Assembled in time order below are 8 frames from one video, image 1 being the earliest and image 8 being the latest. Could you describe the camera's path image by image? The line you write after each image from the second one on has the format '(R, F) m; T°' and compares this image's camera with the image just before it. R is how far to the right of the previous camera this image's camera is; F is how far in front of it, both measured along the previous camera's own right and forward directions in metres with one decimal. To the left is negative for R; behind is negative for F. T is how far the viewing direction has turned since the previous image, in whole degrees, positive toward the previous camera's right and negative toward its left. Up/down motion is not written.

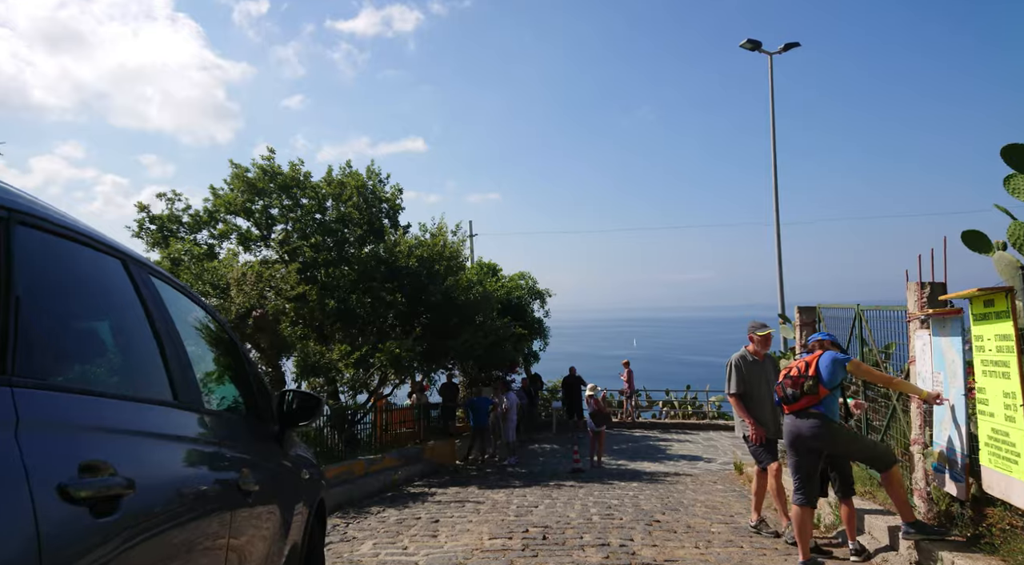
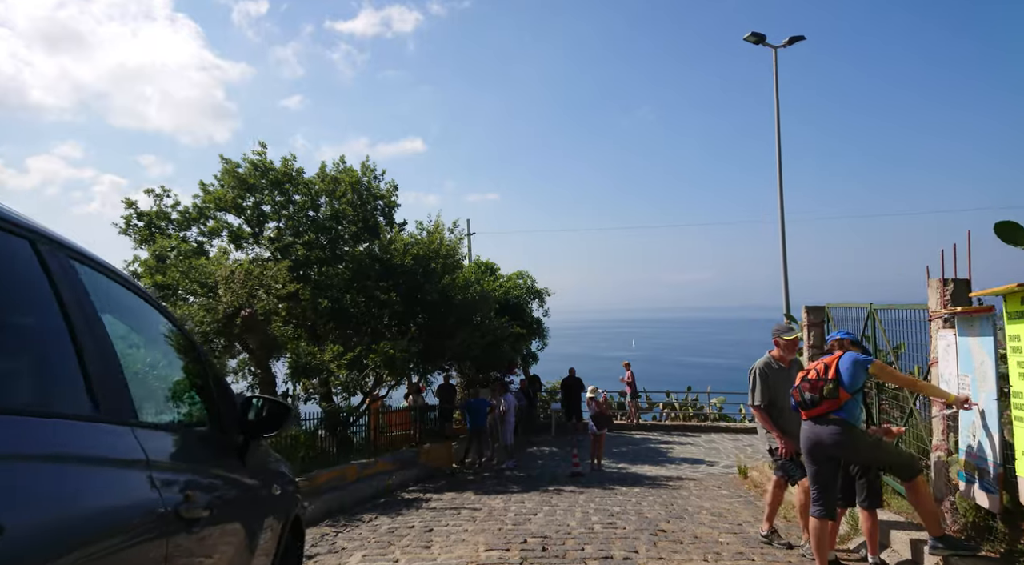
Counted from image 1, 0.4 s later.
(0.0, +0.4) m; 0°
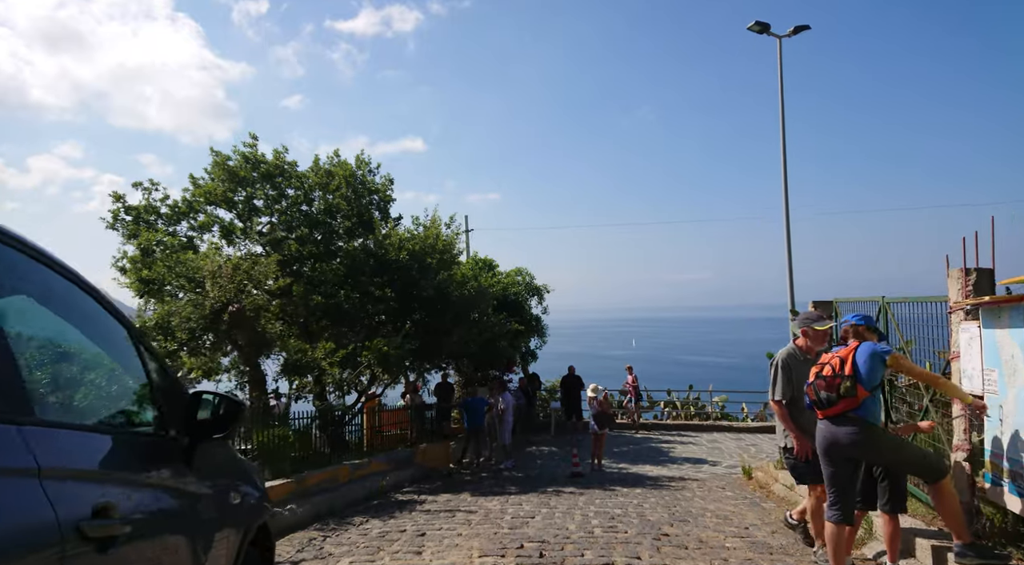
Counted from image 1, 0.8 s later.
(0.0, +0.4) m; 0°
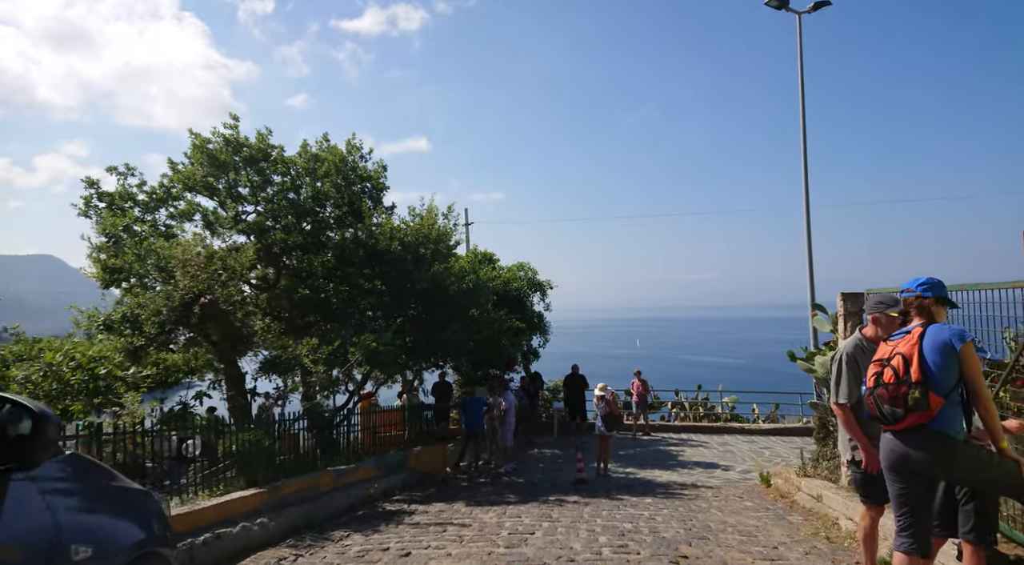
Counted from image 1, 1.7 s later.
(+0.1, +0.9) m; 0°
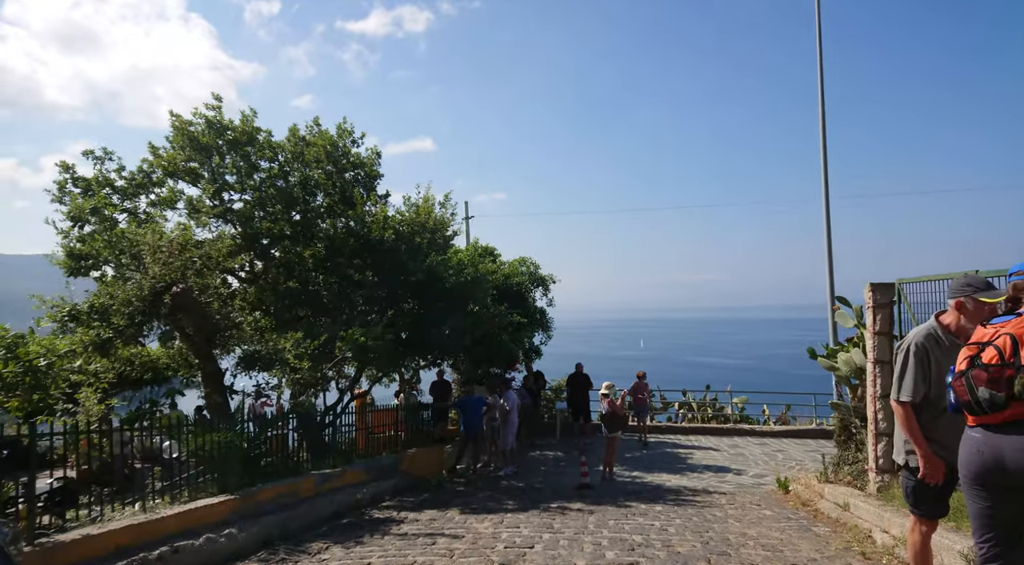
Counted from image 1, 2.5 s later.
(+0.1, +0.8) m; 0°
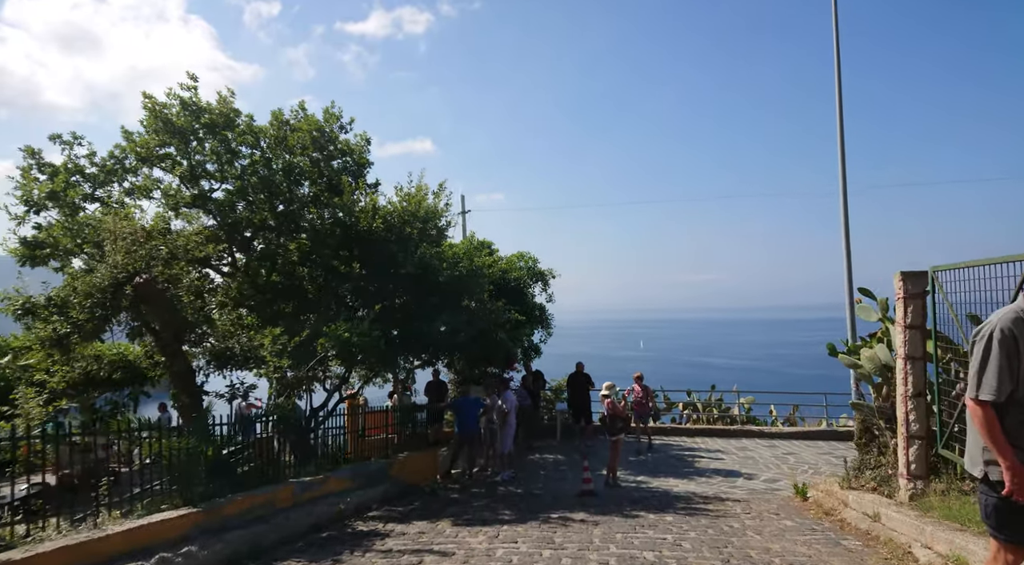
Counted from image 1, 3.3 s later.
(0.0, +0.8) m; 0°
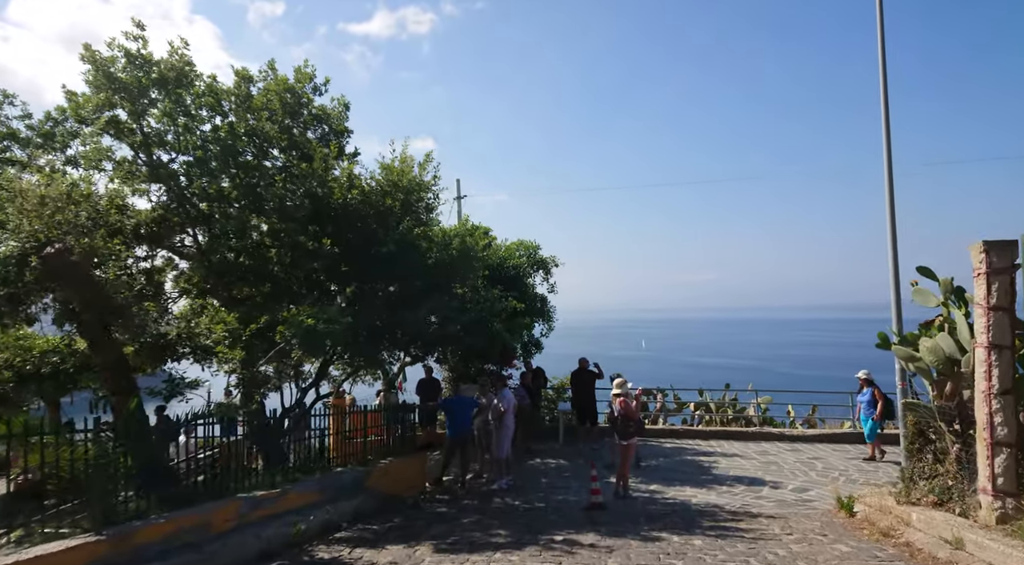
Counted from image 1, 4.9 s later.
(+0.1, +1.5) m; 0°
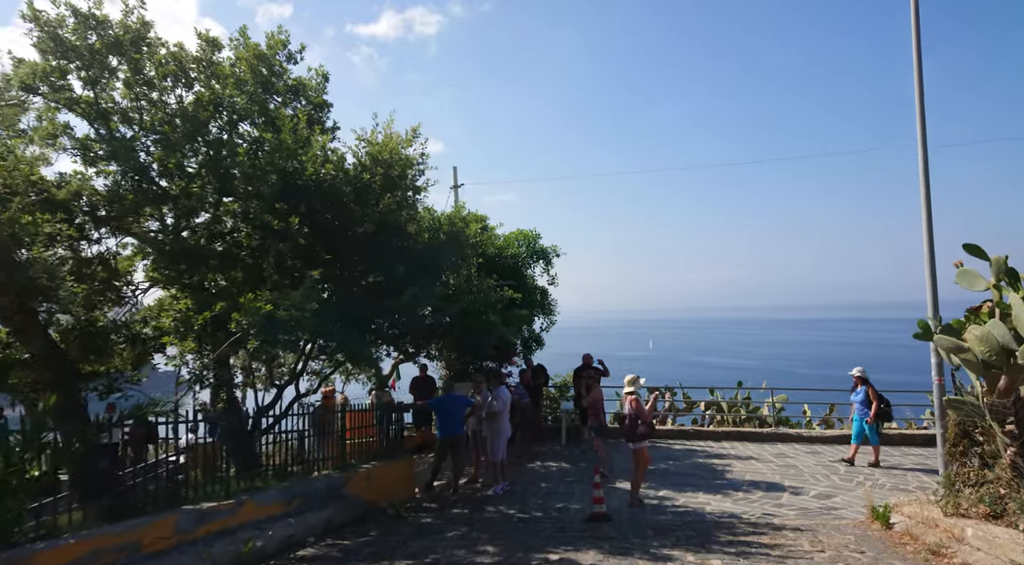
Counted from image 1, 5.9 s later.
(+0.2, +1.0) m; 0°
